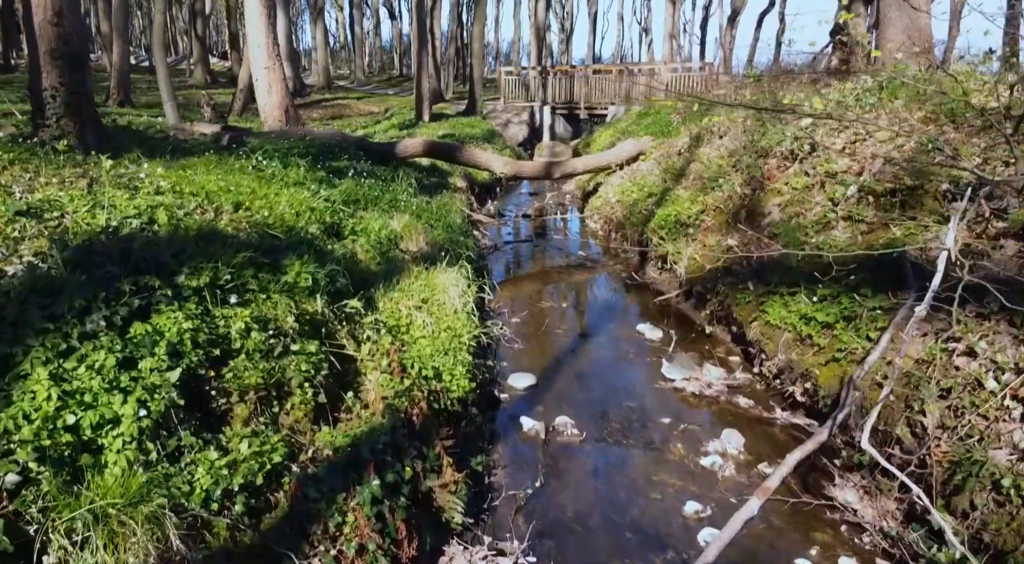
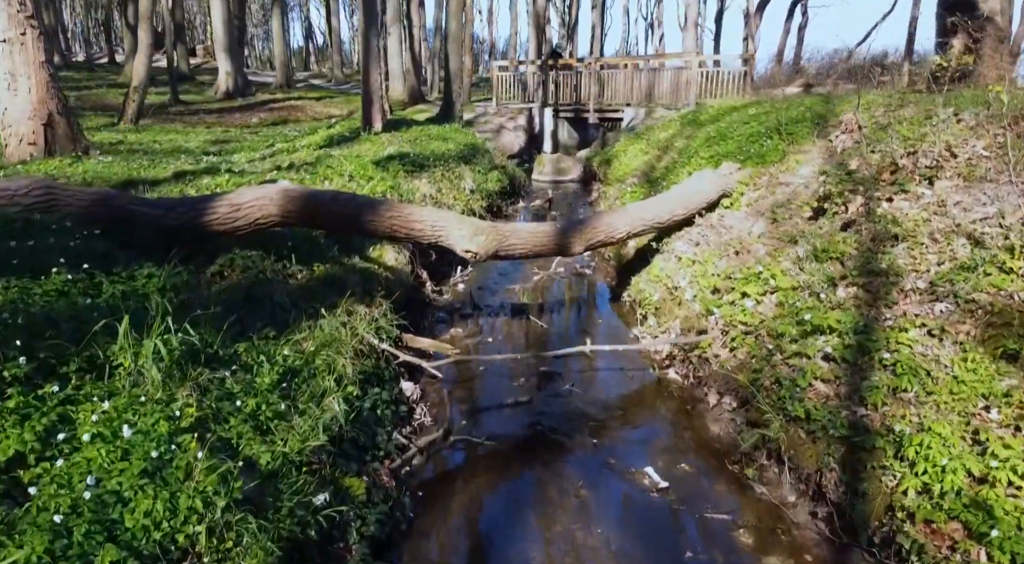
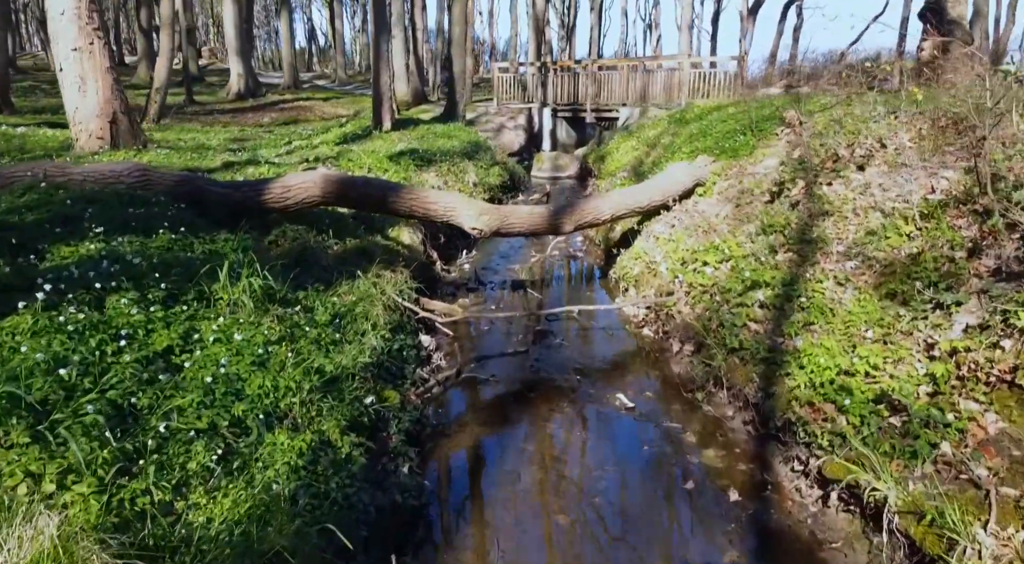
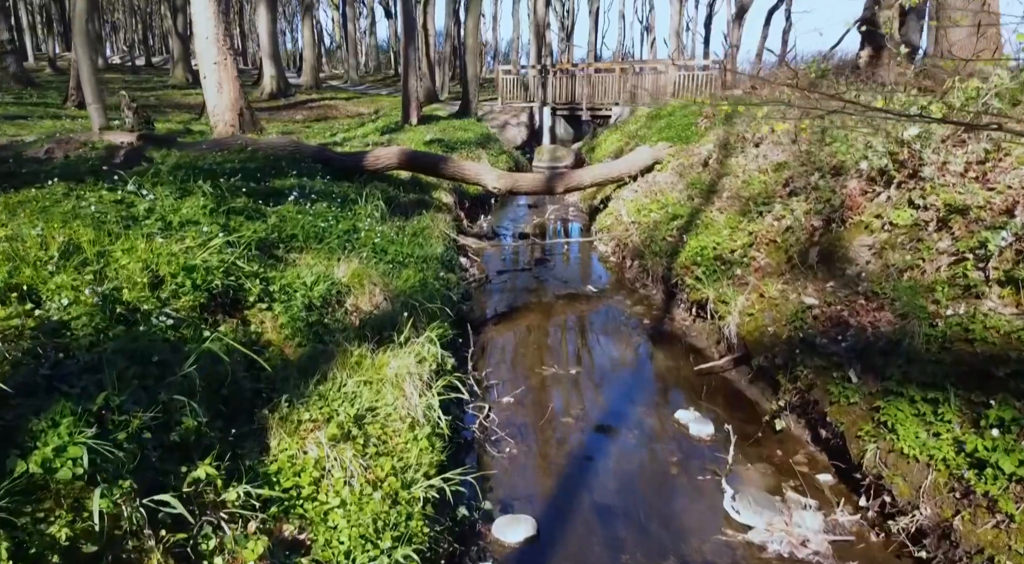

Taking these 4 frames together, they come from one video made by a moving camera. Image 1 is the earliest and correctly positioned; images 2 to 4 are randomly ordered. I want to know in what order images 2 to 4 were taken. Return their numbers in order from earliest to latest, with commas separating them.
4, 3, 2
